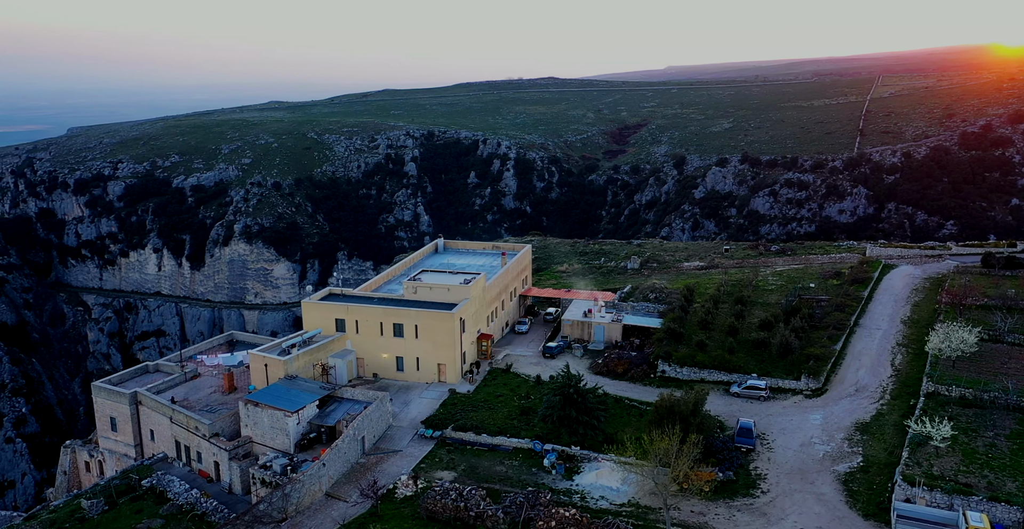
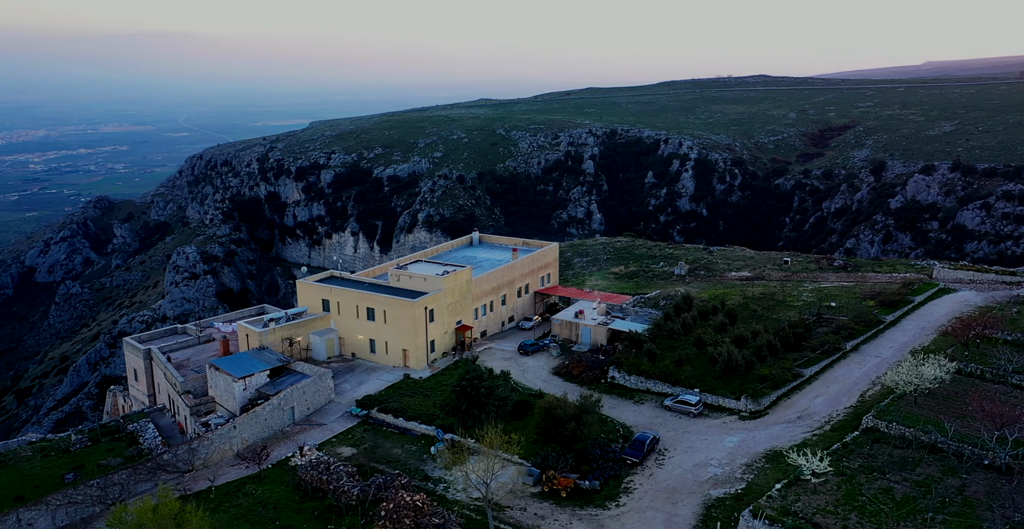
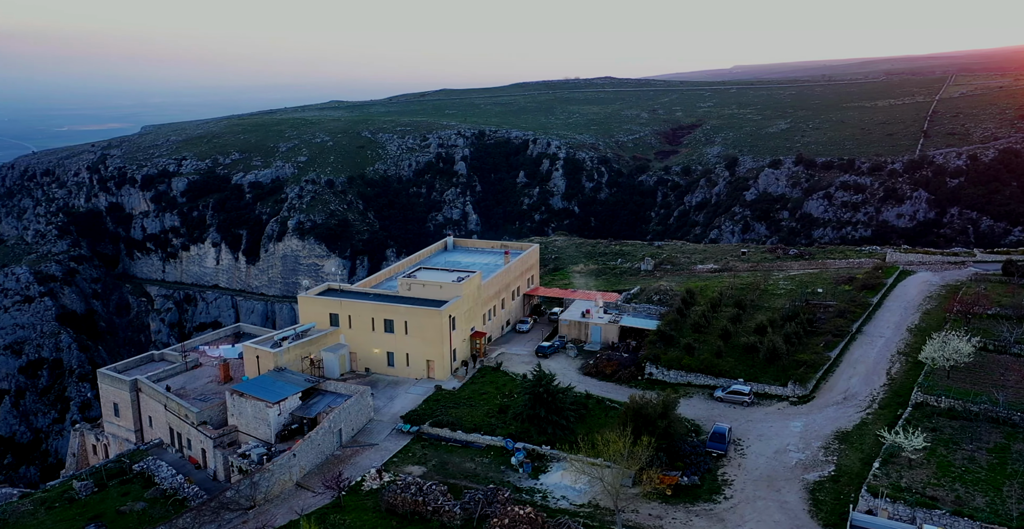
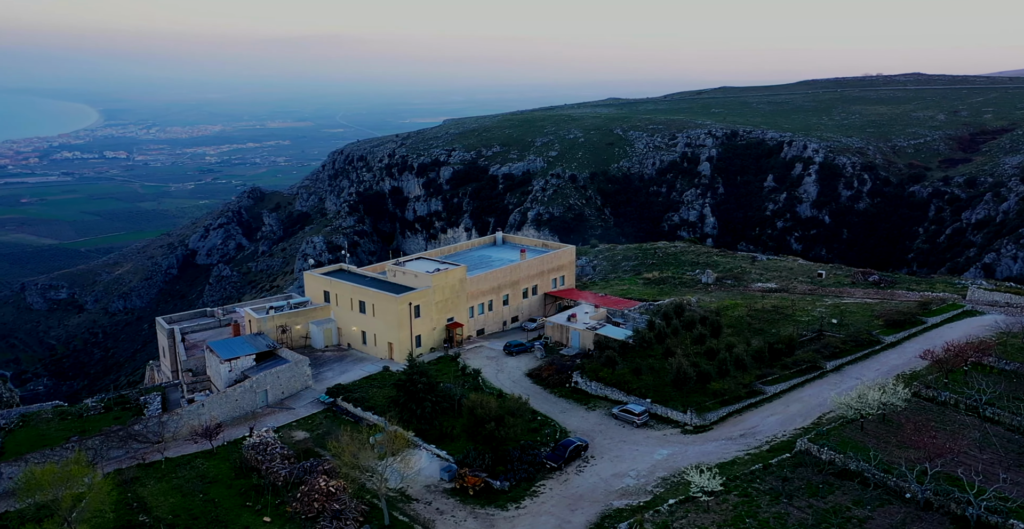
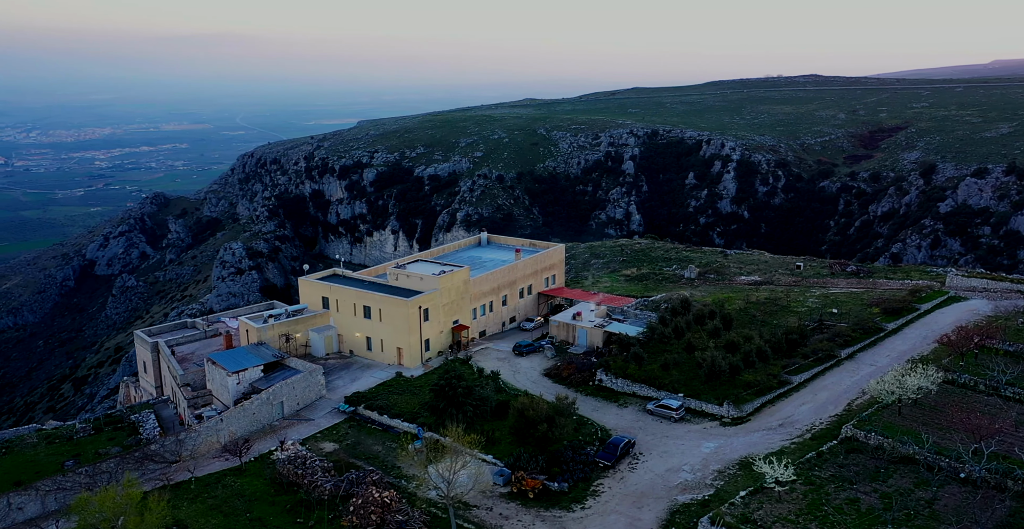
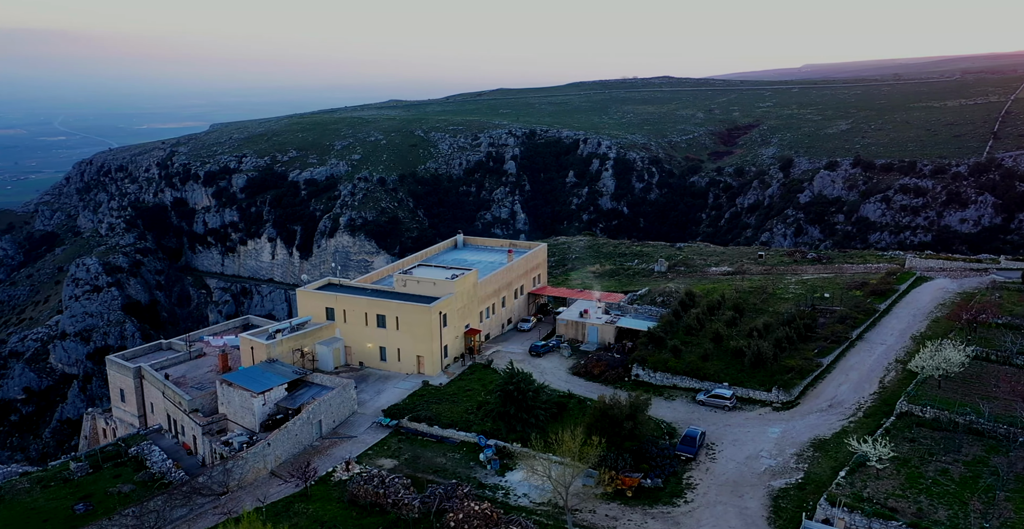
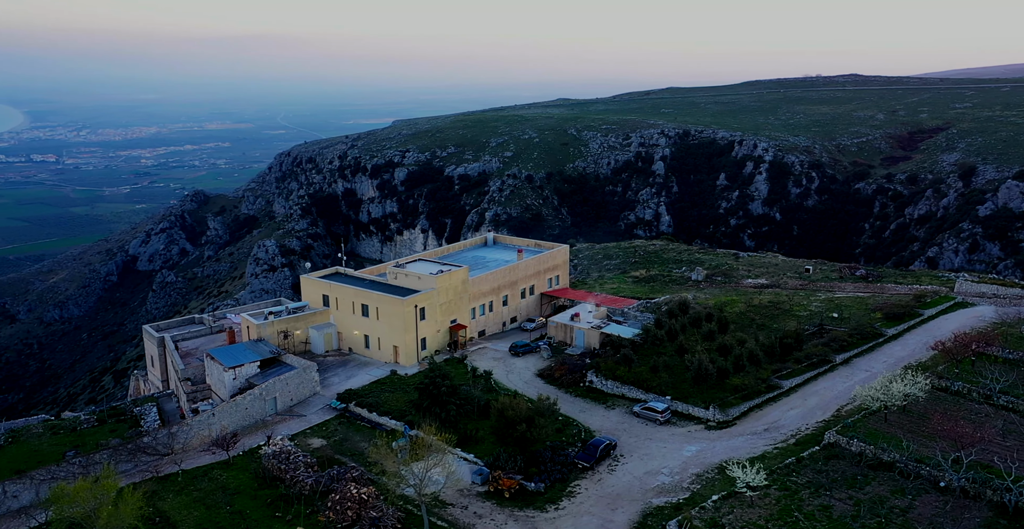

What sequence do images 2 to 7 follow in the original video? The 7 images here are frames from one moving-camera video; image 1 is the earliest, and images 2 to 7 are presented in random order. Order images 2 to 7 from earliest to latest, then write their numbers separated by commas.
3, 6, 2, 5, 7, 4
